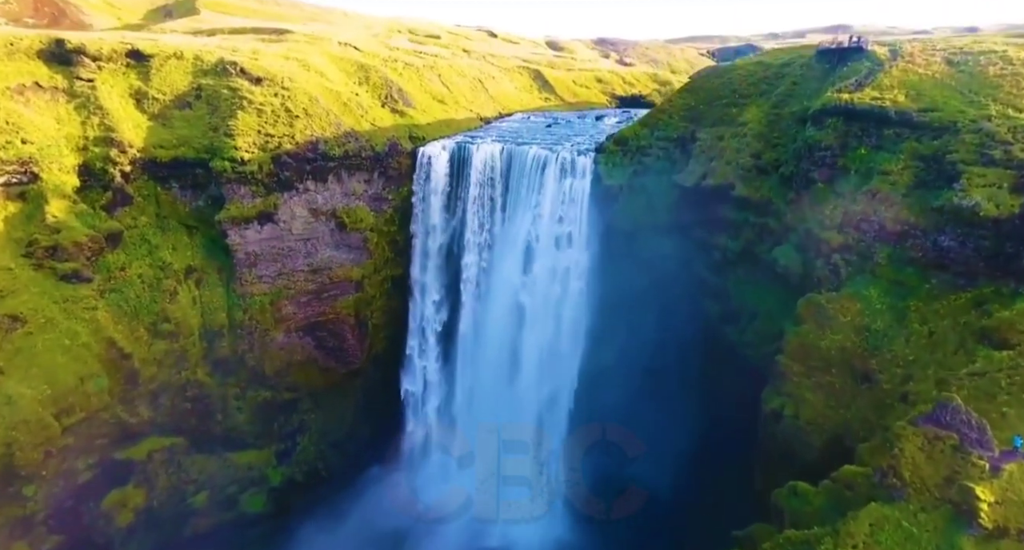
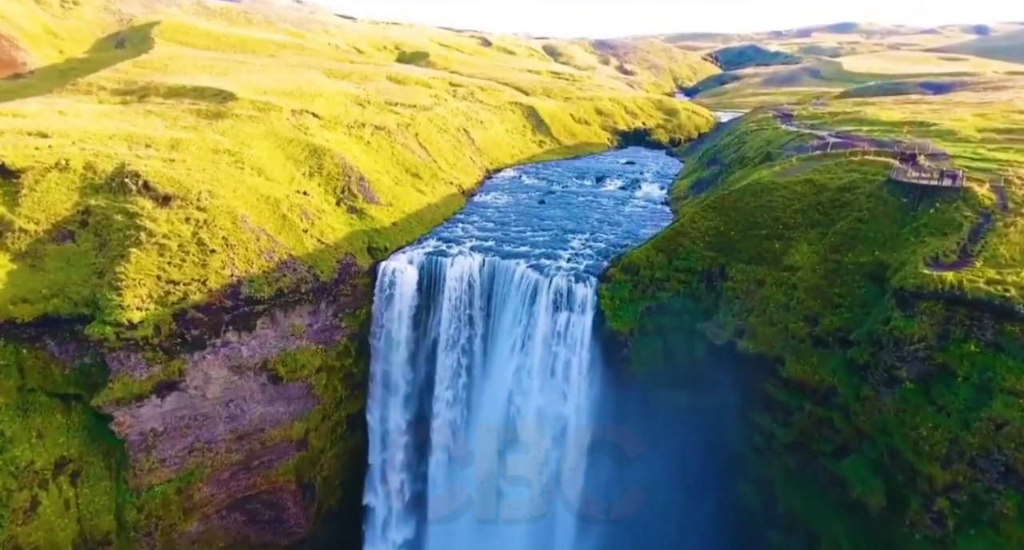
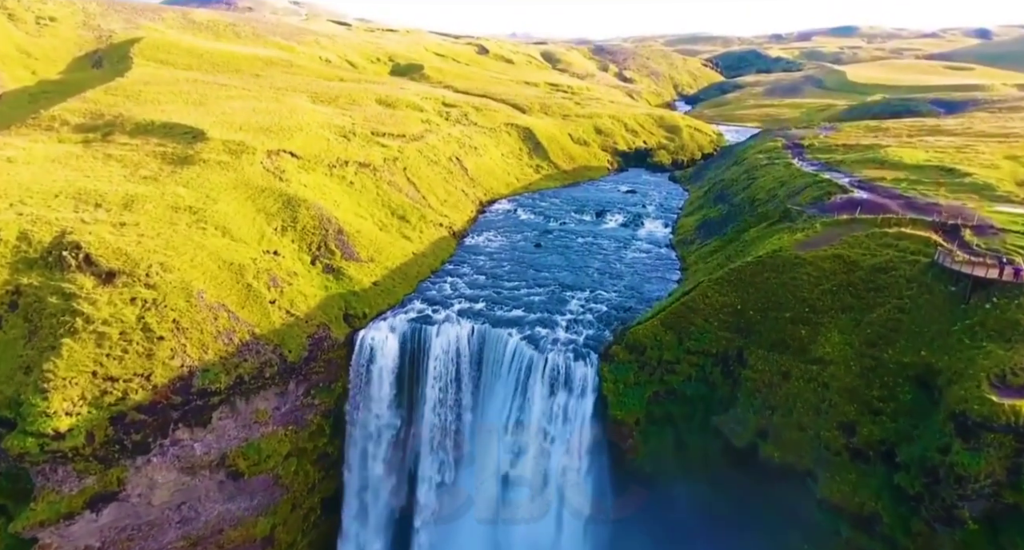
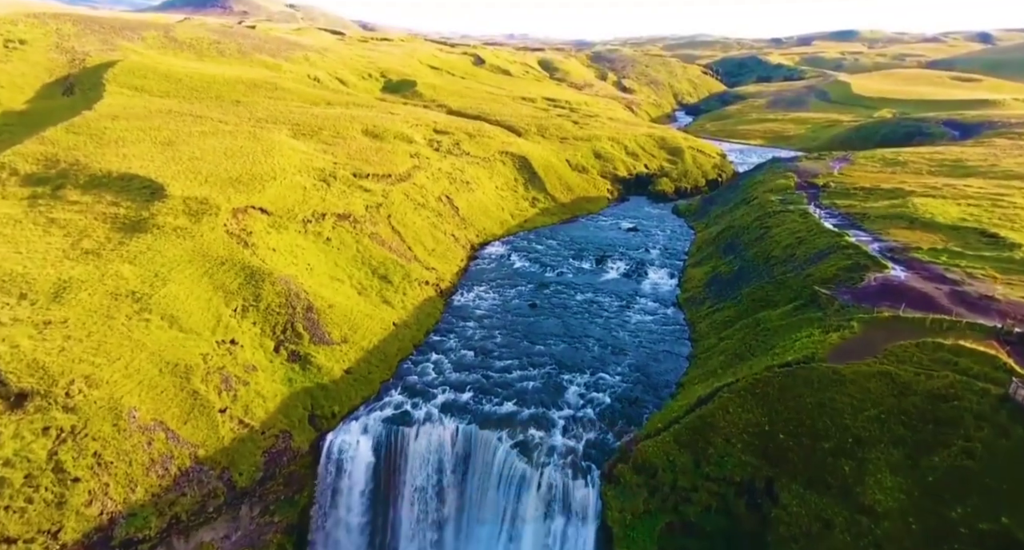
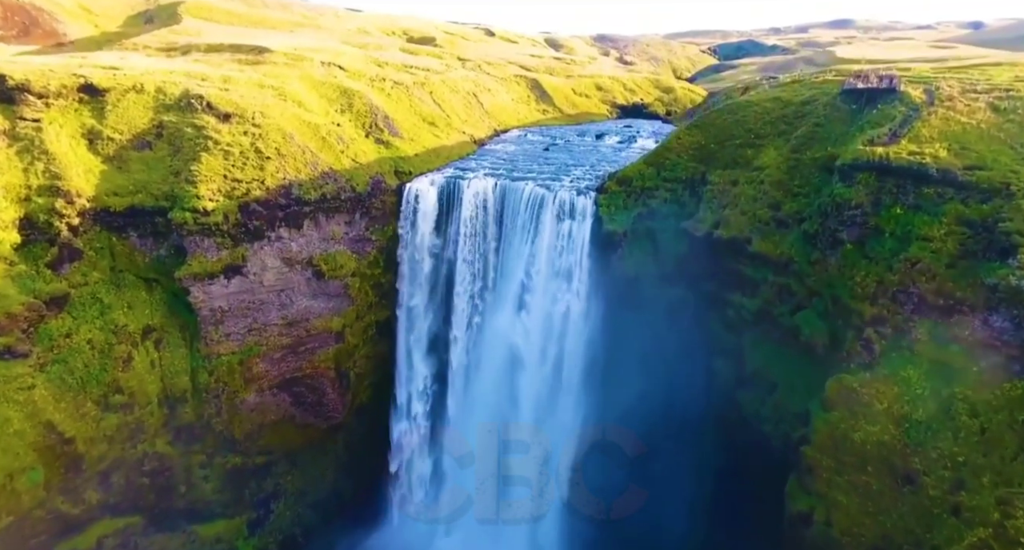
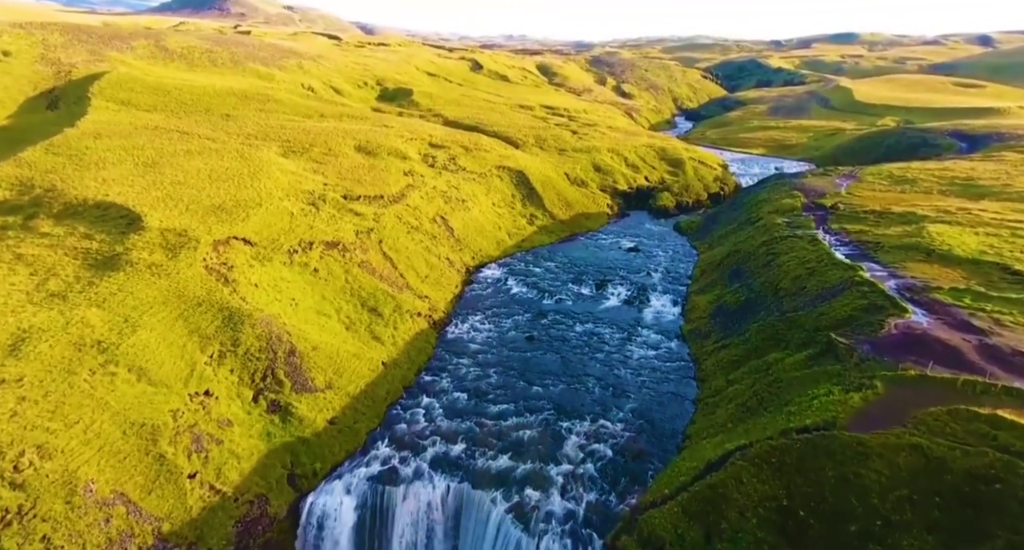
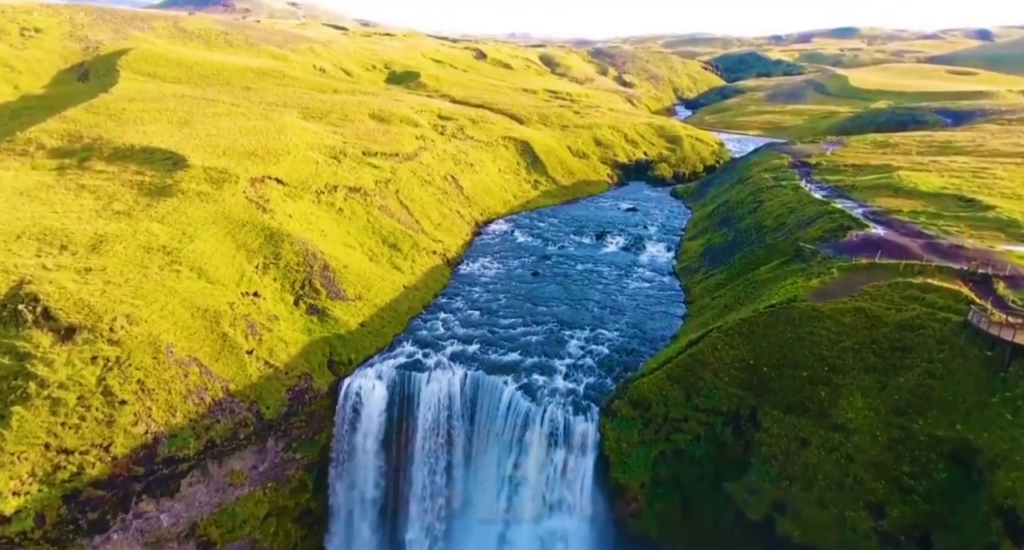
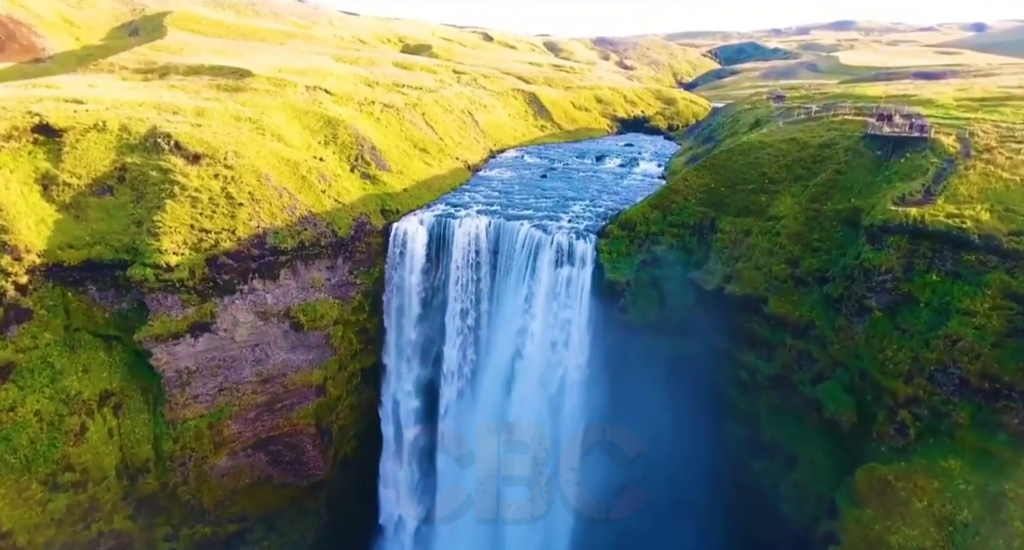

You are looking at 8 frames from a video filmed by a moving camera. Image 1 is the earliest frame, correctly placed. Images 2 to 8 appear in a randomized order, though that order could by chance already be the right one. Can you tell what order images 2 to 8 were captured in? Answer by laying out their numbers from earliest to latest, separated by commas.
5, 8, 2, 3, 7, 4, 6
